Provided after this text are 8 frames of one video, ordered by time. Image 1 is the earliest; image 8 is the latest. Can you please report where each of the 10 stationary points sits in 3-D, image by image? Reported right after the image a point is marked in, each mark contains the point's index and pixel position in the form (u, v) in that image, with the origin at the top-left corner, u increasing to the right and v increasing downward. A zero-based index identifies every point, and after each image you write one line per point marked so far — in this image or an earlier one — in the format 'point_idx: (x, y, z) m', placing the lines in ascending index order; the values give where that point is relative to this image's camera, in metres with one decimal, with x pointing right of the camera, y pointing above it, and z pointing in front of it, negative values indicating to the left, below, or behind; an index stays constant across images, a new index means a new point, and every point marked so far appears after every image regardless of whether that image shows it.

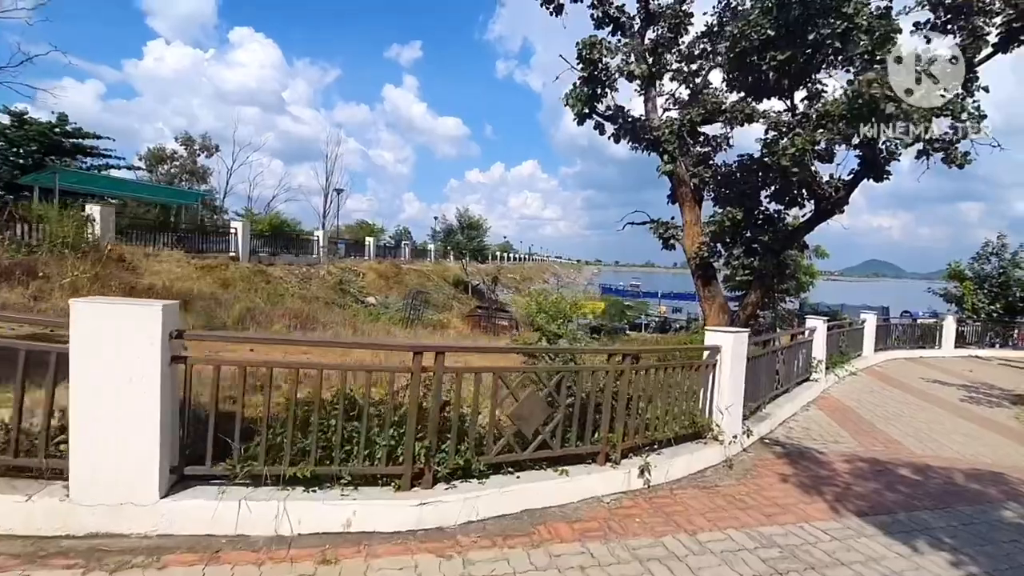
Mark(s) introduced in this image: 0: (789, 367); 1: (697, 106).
0: (+4.7, -1.4, +9.1) m
1: (+5.5, +5.4, +15.9) m
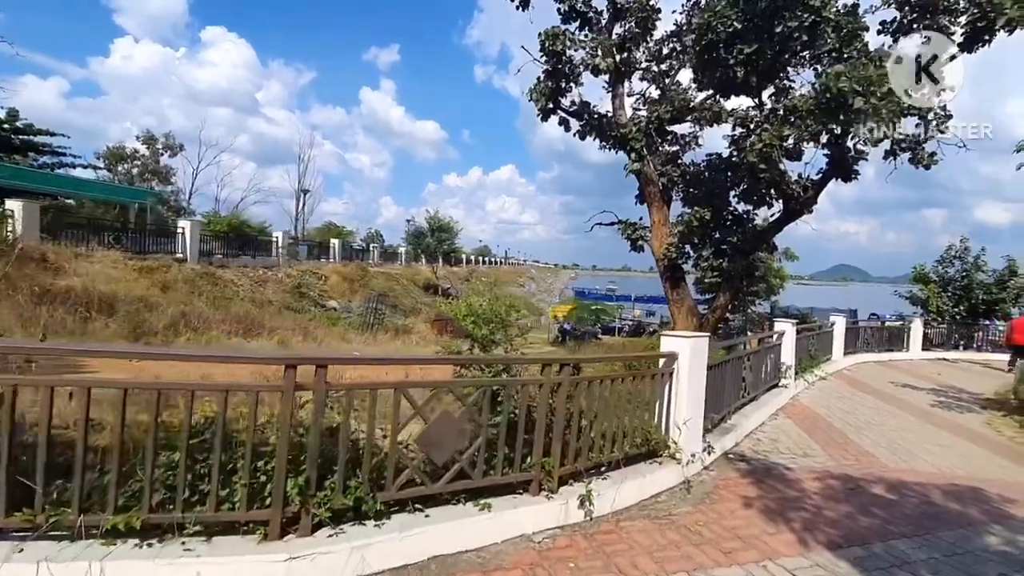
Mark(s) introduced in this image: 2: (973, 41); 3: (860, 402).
0: (+3.9, -1.4, +8.6) m
1: (+4.4, +5.3, +15.4) m
2: (+9.7, +5.2, +11.3) m
3: (+6.7, -2.2, +10.3) m
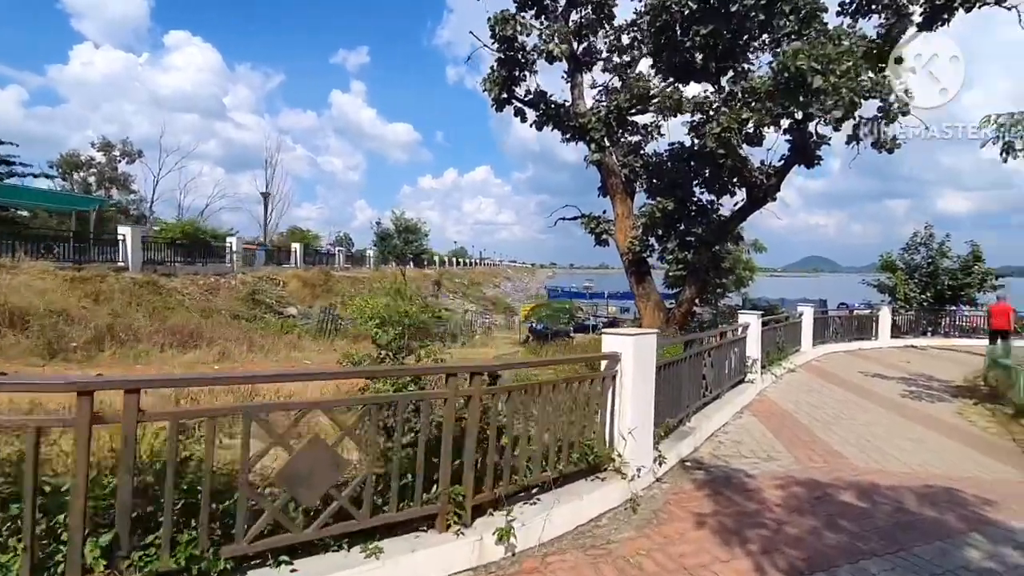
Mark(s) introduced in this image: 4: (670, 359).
0: (+3.1, -1.3, +8.1) m
1: (+3.1, +5.5, +14.9) m
2: (+8.6, +5.5, +11.0) m
3: (+5.8, -2.0, +9.9) m
4: (+1.8, -0.8, +6.1) m
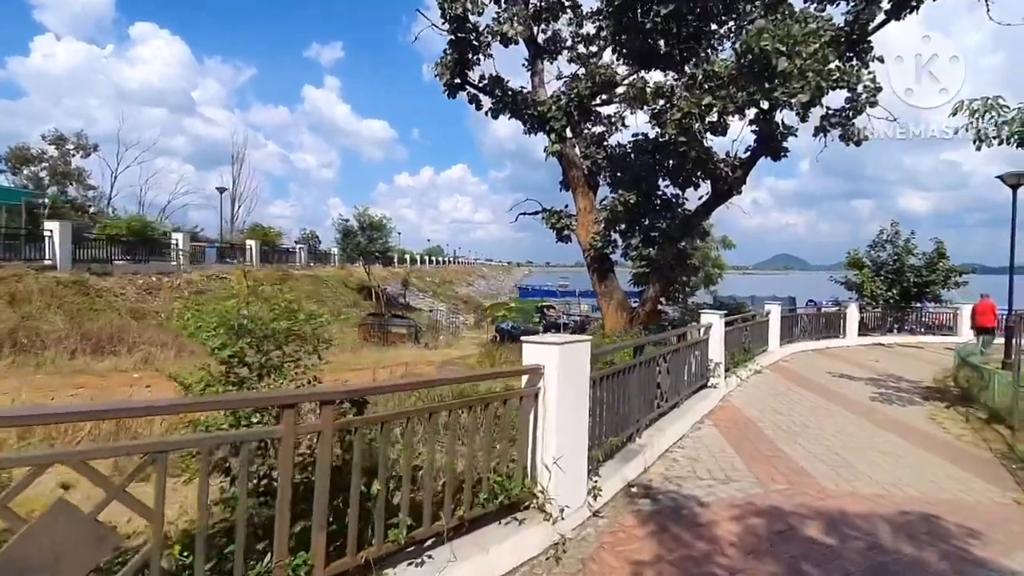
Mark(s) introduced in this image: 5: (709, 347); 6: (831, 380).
0: (+2.3, -1.2, +7.4) m
1: (+1.9, +5.5, +14.2) m
2: (+7.6, +5.5, +10.5) m
3: (+4.9, -1.9, +9.2) m
4: (+1.0, -0.8, +5.3) m
5: (+3.3, -1.0, +8.9) m
6: (+6.8, -2.0, +11.4) m
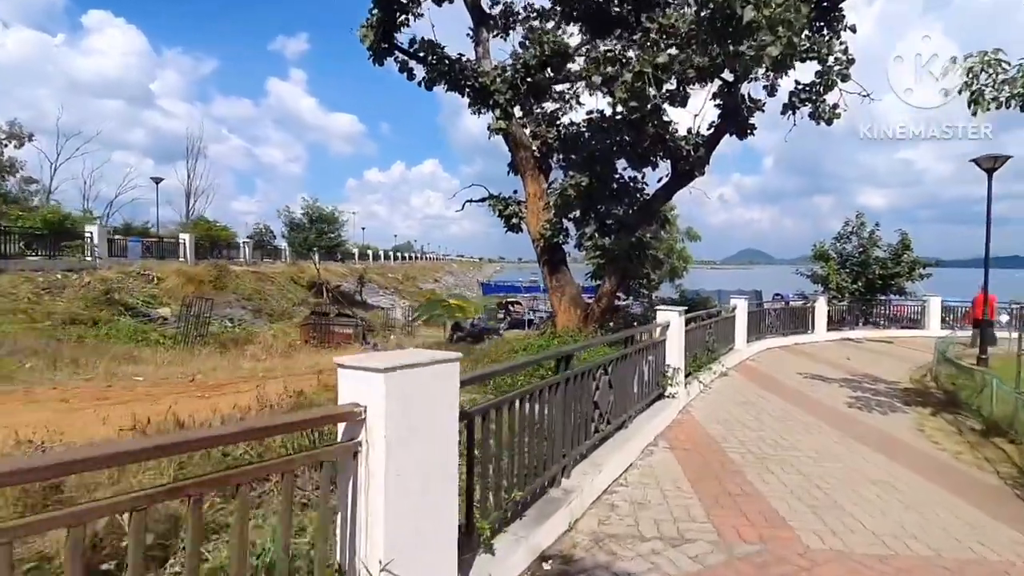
0: (+1.3, -1.1, +6.0) m
1: (+0.5, +5.7, +12.7) m
2: (+6.3, +5.7, +9.3) m
3: (+3.8, -1.8, +8.0) m
4: (+0.1, -0.7, +3.8) m
5: (+2.2, -0.9, +7.6) m
6: (+5.6, -1.8, +10.3) m
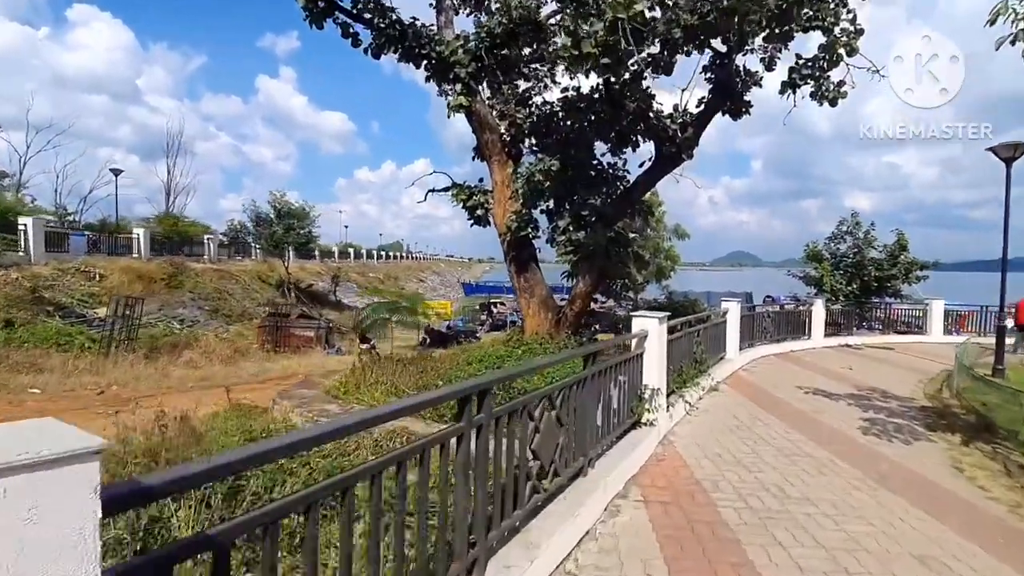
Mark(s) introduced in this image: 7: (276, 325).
0: (+0.6, -1.1, +4.5) m
1: (-0.2, +5.7, +11.2) m
2: (+5.6, +5.7, +7.9) m
3: (+3.1, -1.8, +6.5) m
4: (-0.5, -0.7, +2.3) m
5: (+1.5, -0.9, +6.1) m
6: (+4.8, -1.8, +8.8) m
7: (-8.5, -1.4, +19.5) m
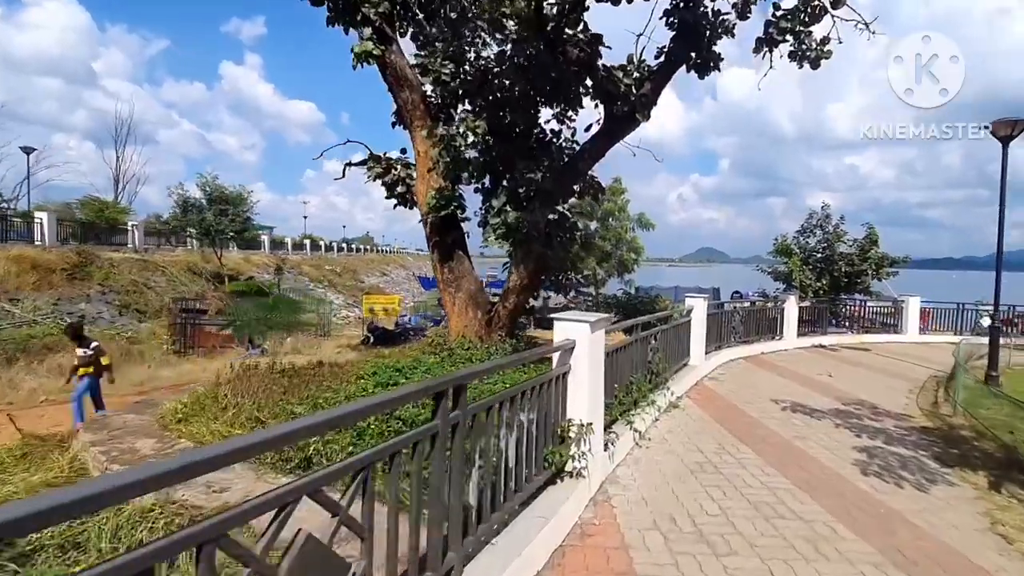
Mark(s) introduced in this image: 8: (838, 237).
0: (-0.4, -1.1, +2.6) m
1: (-1.5, +5.8, +9.2) m
2: (+4.5, +5.7, +6.2) m
3: (+2.0, -1.8, +4.8) m
4: (-1.4, -0.7, +0.4) m
5: (+0.5, -0.9, +4.2) m
6: (+3.6, -1.8, +7.2) m
7: (-10.3, -1.1, +17.1) m
8: (+11.9, +1.9, +19.4) m
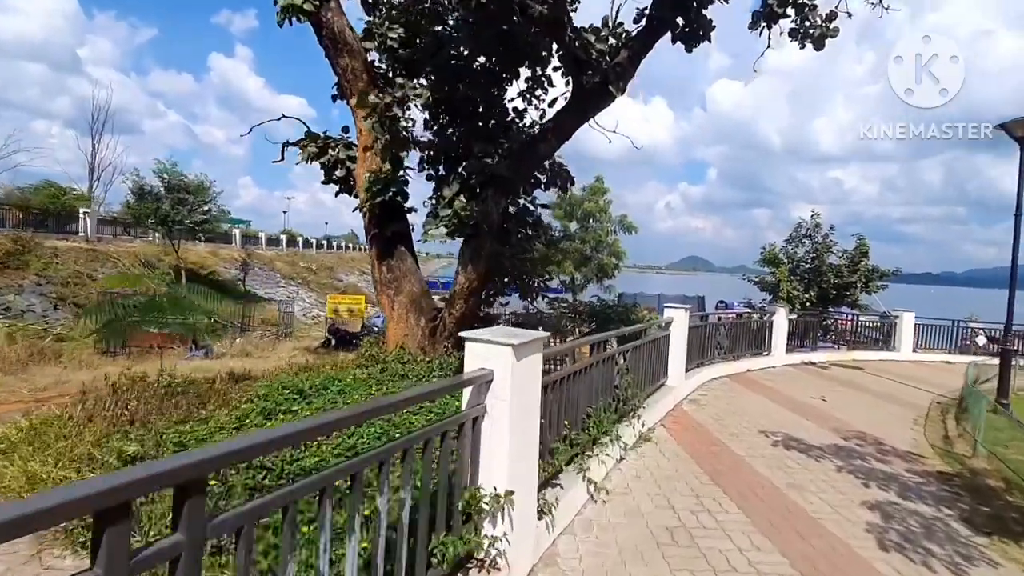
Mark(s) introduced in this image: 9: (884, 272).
0: (-0.9, -1.1, +1.3) m
1: (-2.0, +5.8, +7.9) m
2: (+4.1, +5.6, +5.1) m
3: (+1.4, -1.8, +3.5) m
4: (-1.9, -0.7, -1.0) m
5: (-0.2, -0.9, +3.0) m
6: (+2.9, -1.9, +6.0) m
7: (-11.2, -0.9, +15.5) m
8: (+11.0, +1.4, +18.4) m
9: (+13.0, +0.6, +18.5) m
